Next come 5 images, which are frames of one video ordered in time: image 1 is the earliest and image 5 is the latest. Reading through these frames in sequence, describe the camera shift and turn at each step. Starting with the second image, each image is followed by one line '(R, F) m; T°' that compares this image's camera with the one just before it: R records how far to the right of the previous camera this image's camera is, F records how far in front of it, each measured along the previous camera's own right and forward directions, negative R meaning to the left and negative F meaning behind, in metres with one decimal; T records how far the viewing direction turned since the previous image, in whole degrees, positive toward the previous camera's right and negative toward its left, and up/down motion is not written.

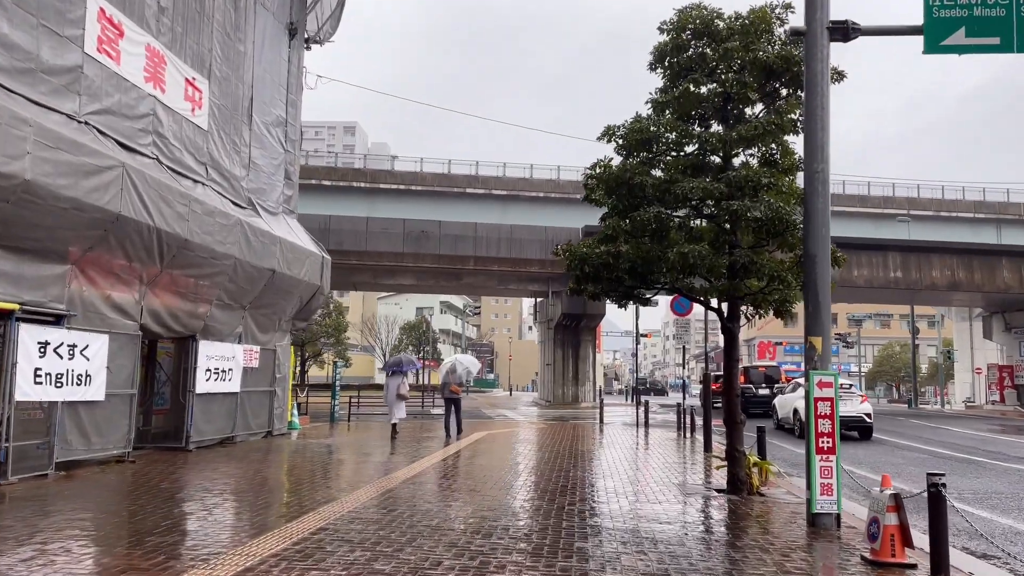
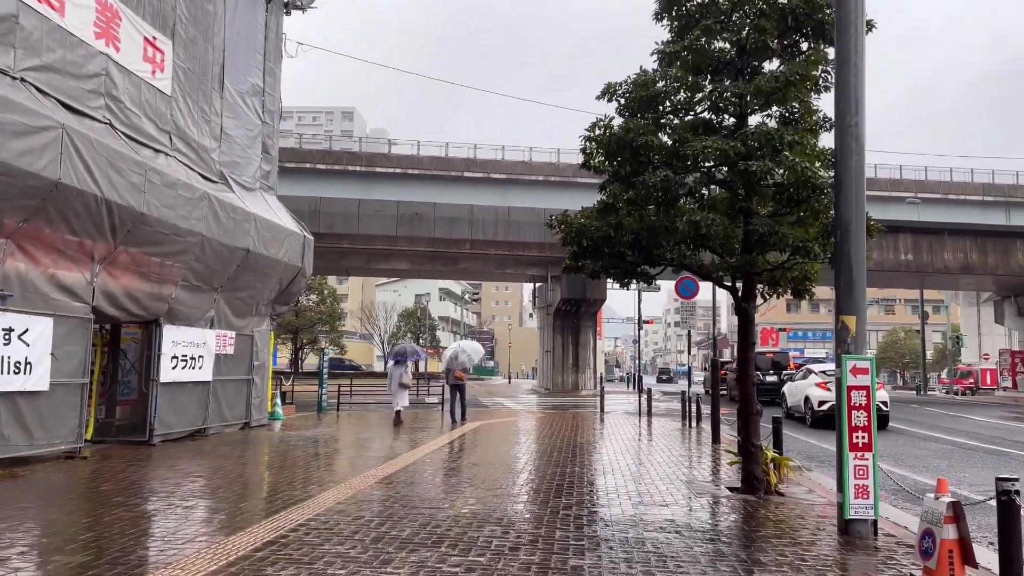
(+0.1, +1.1) m; 0°
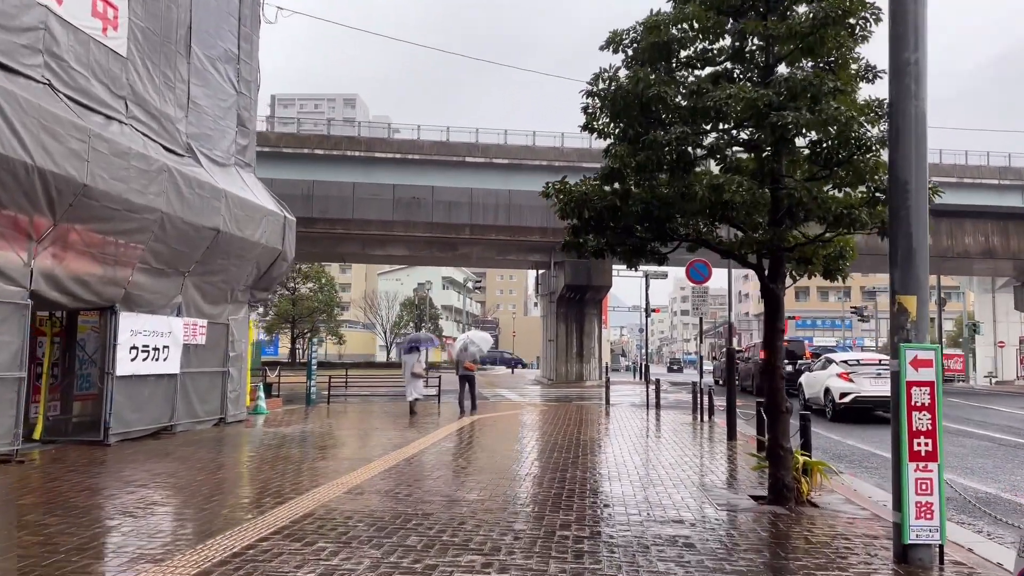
(+0.1, +1.3) m; 0°
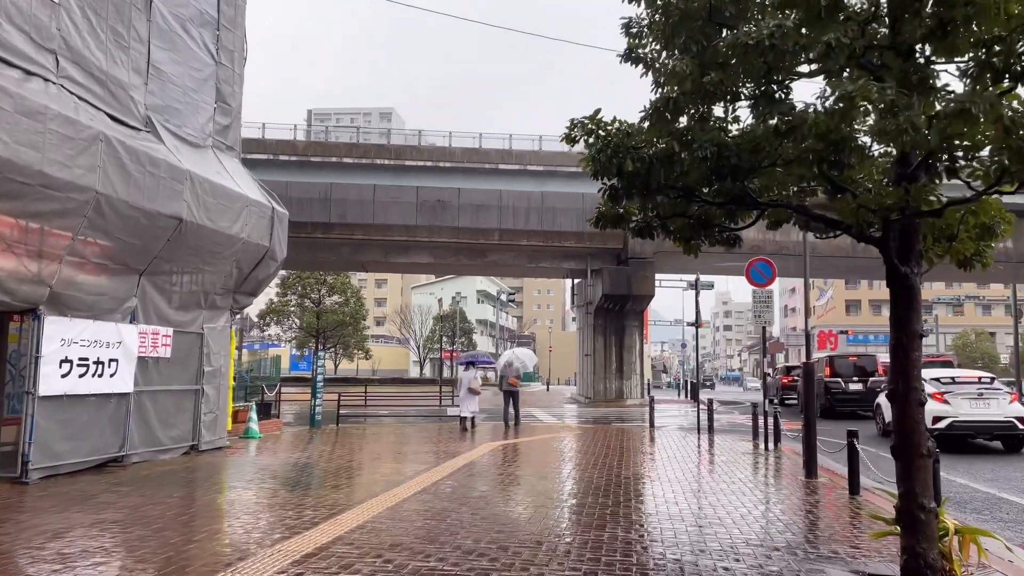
(+0.2, +2.4) m; -3°
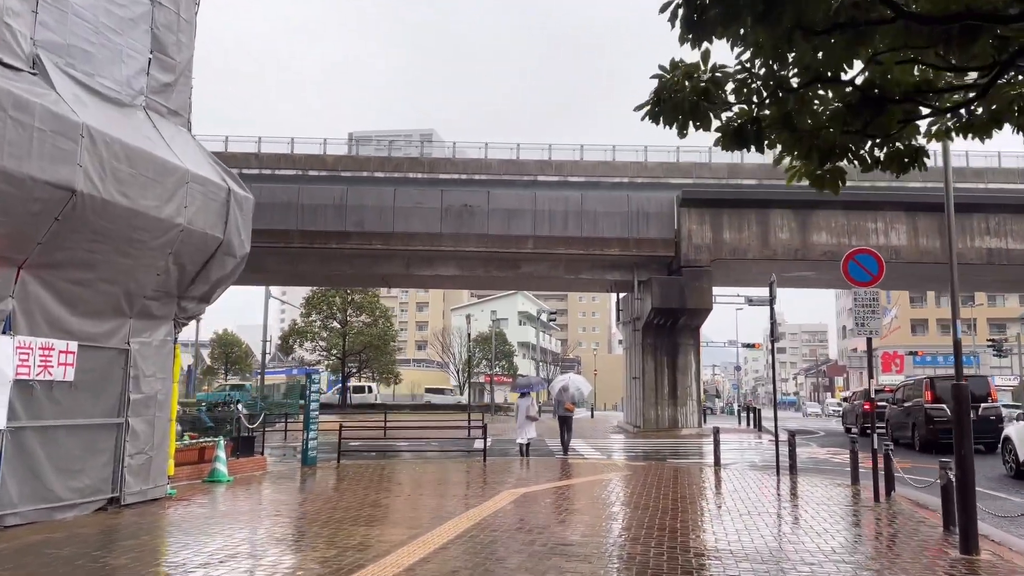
(+0.3, +3.1) m; -3°
